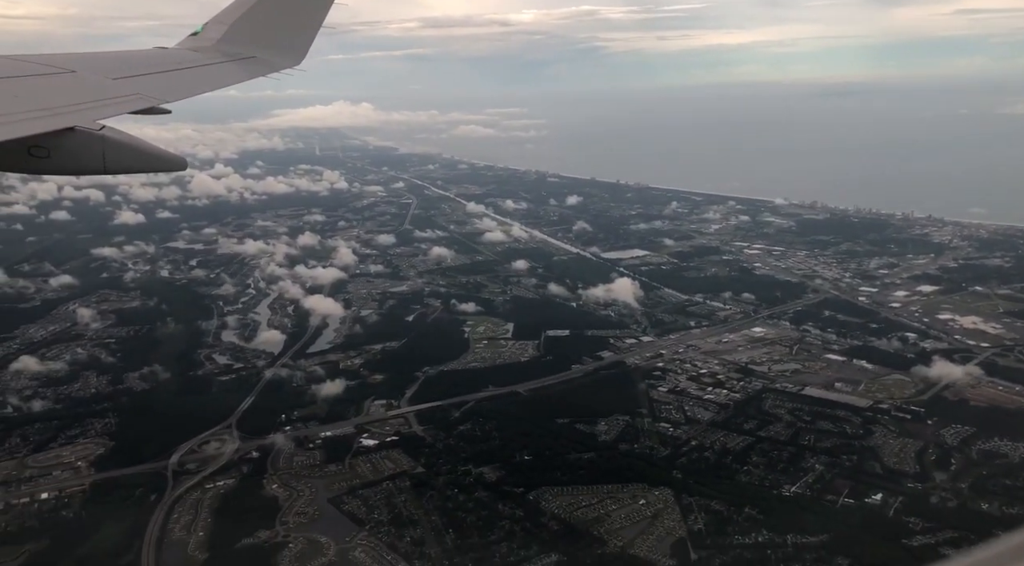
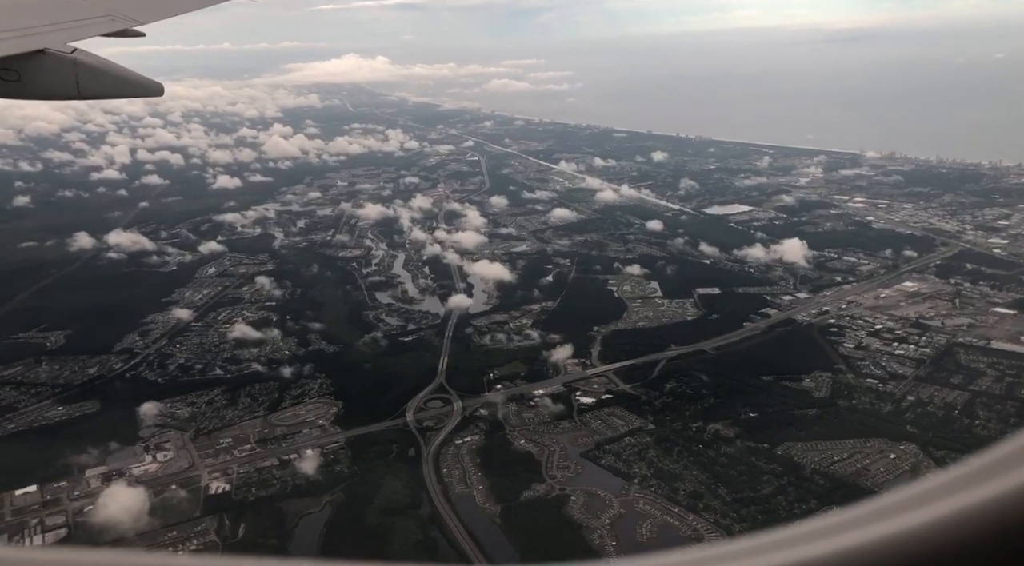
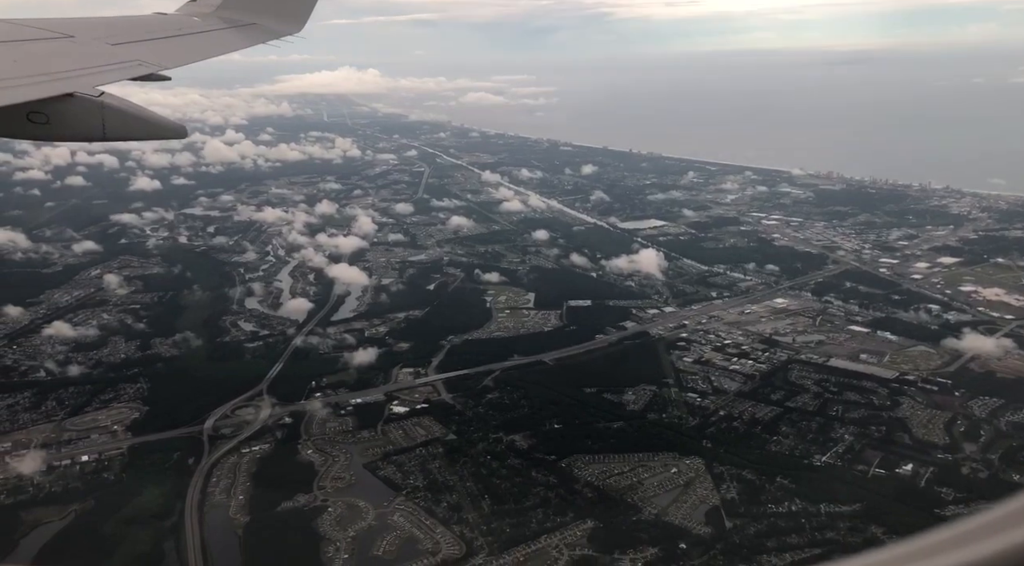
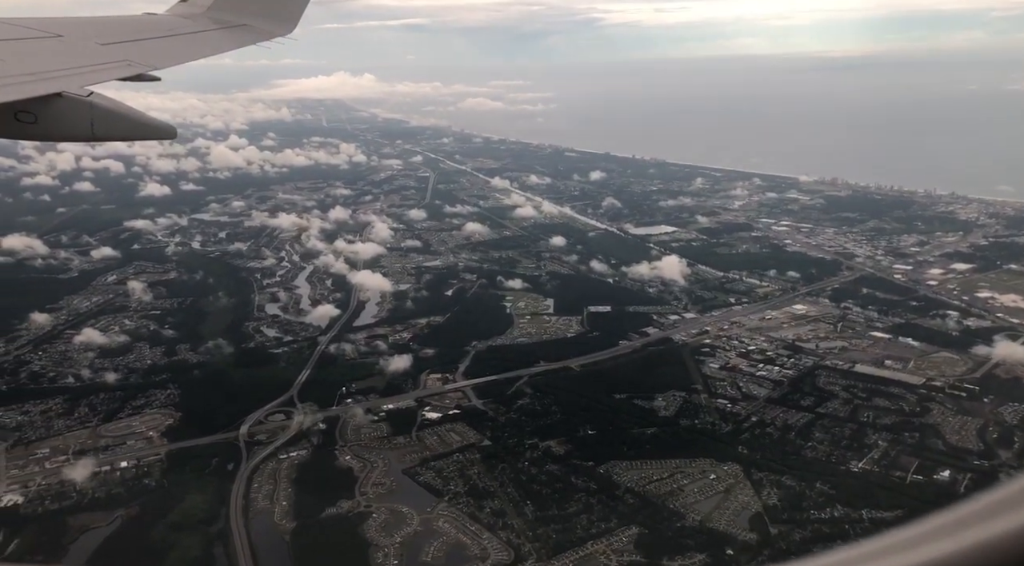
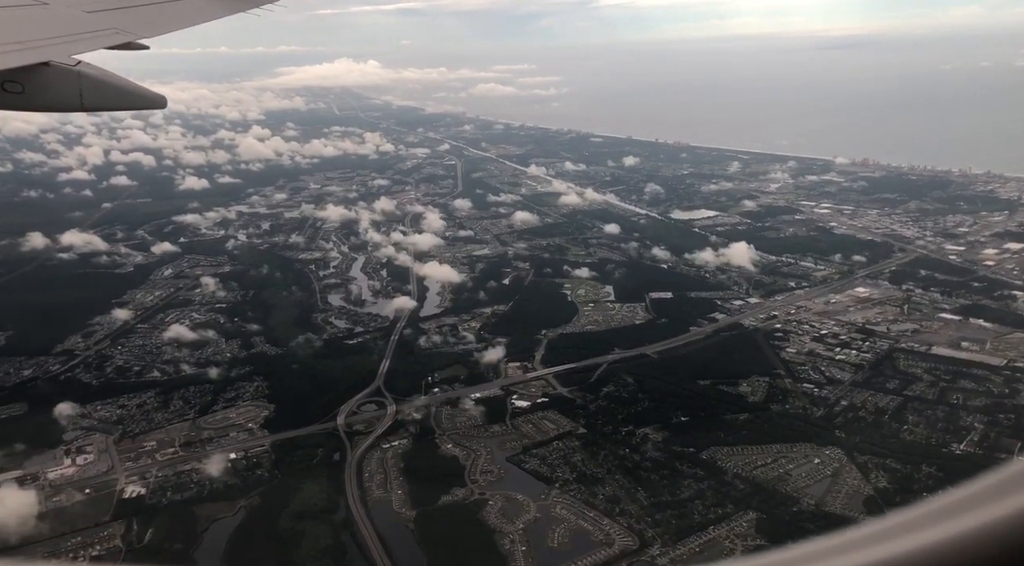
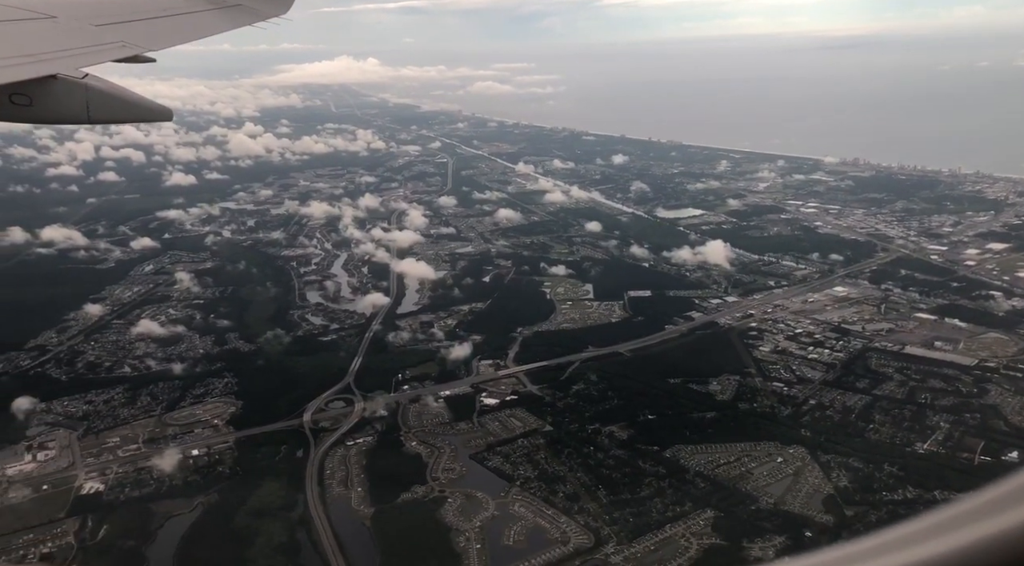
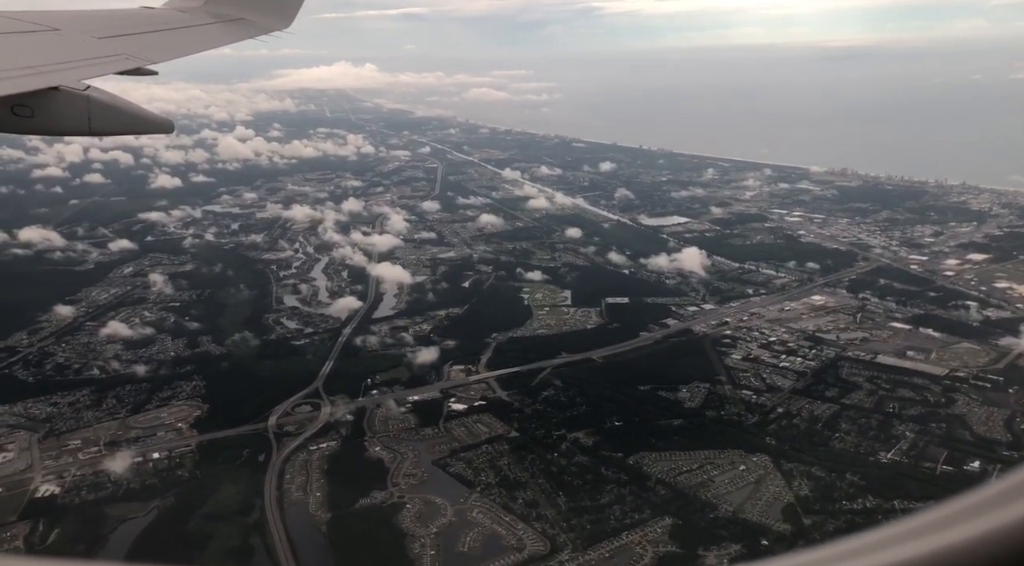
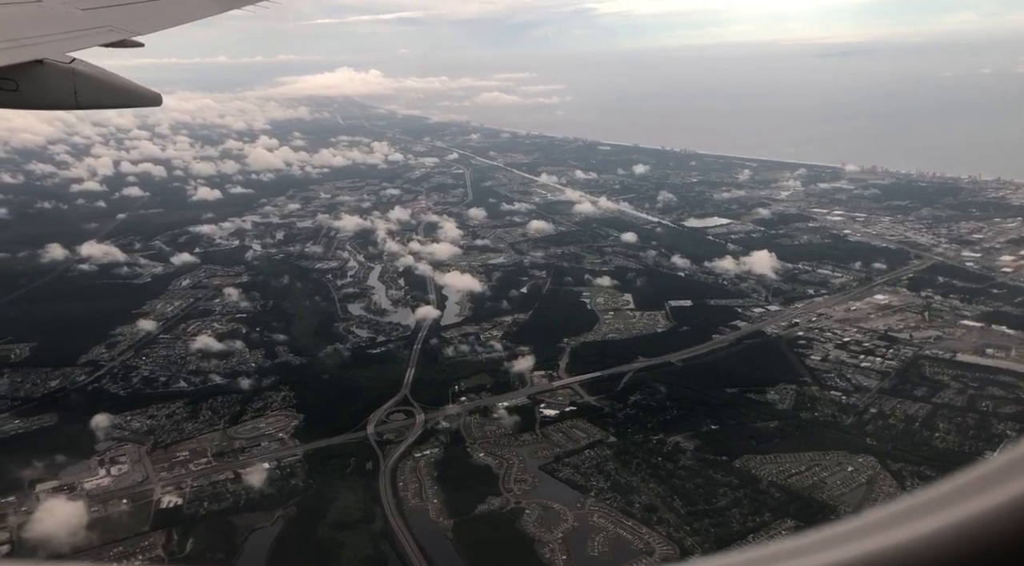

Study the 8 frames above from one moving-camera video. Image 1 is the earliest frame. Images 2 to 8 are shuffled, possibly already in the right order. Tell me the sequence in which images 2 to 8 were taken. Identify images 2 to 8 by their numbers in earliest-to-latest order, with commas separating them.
3, 4, 7, 6, 5, 8, 2
